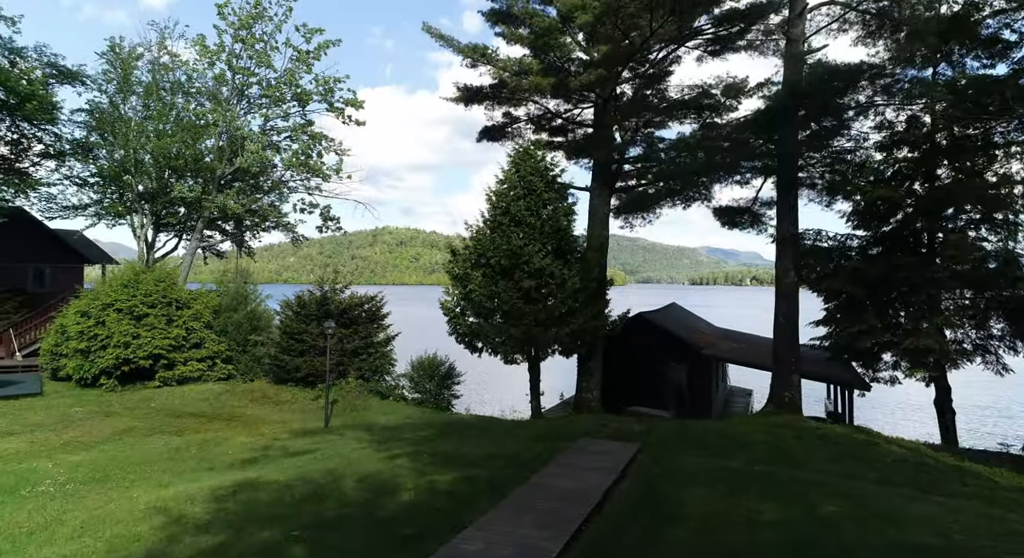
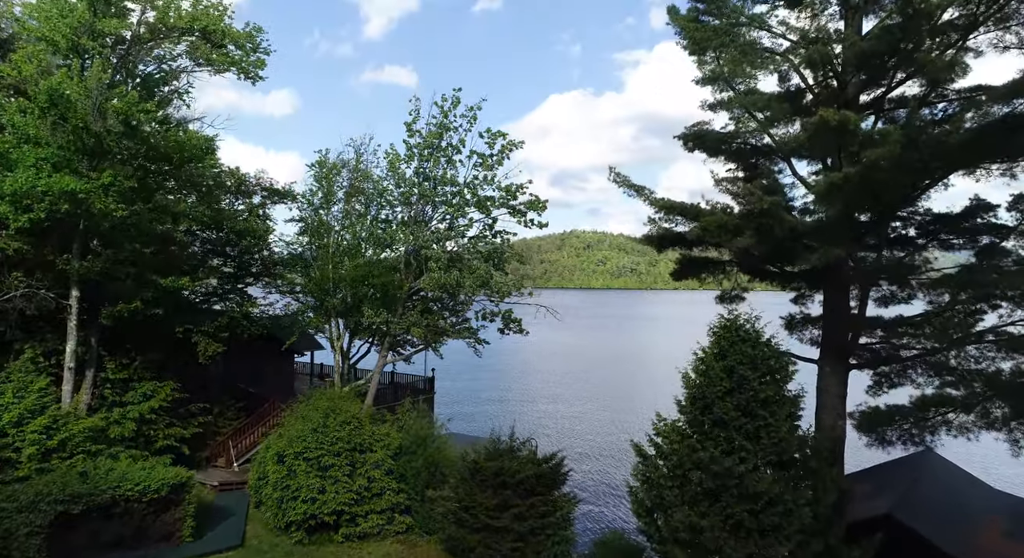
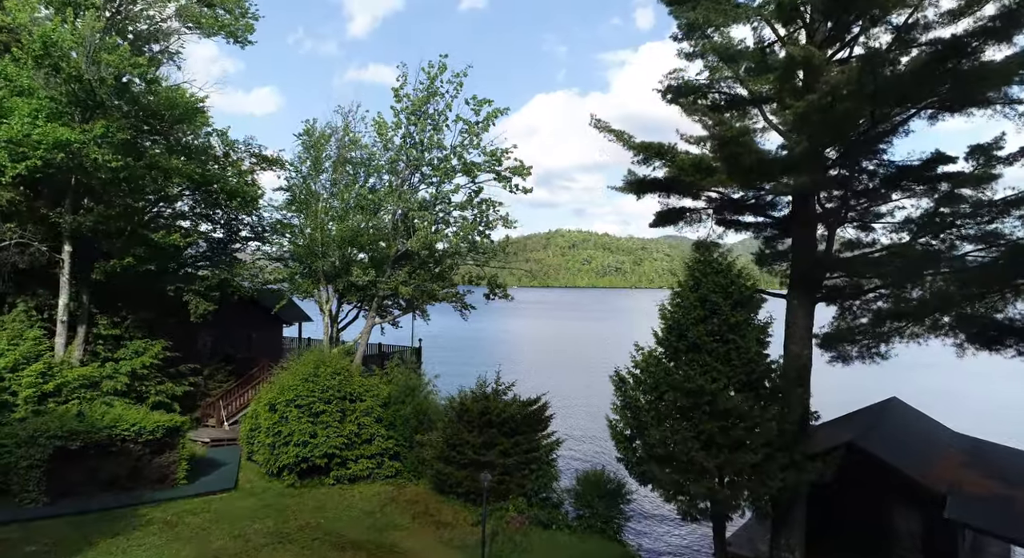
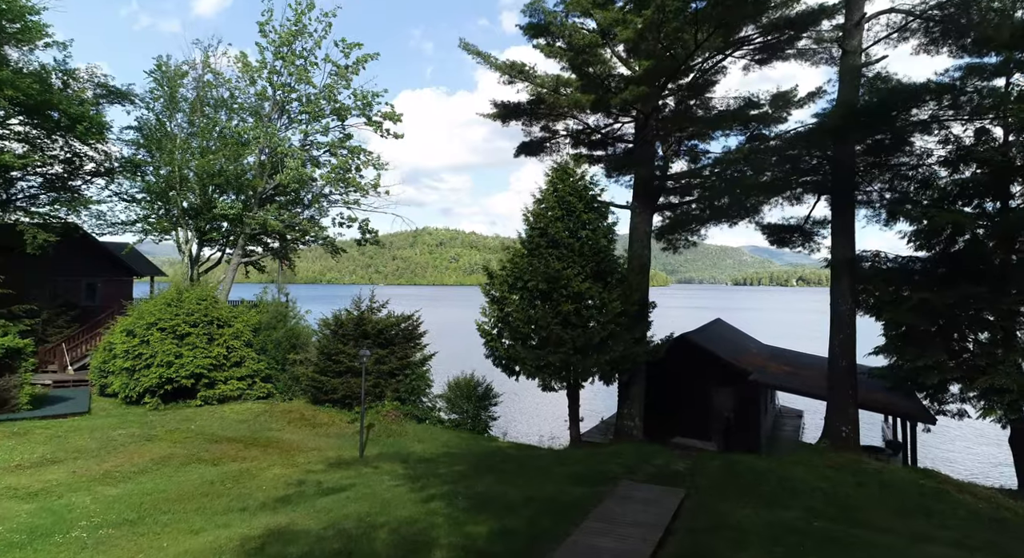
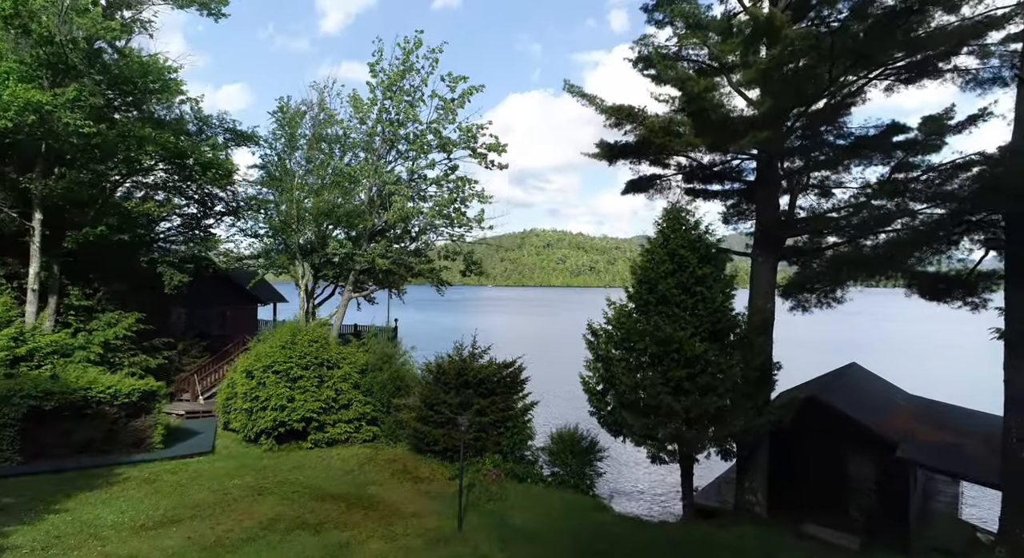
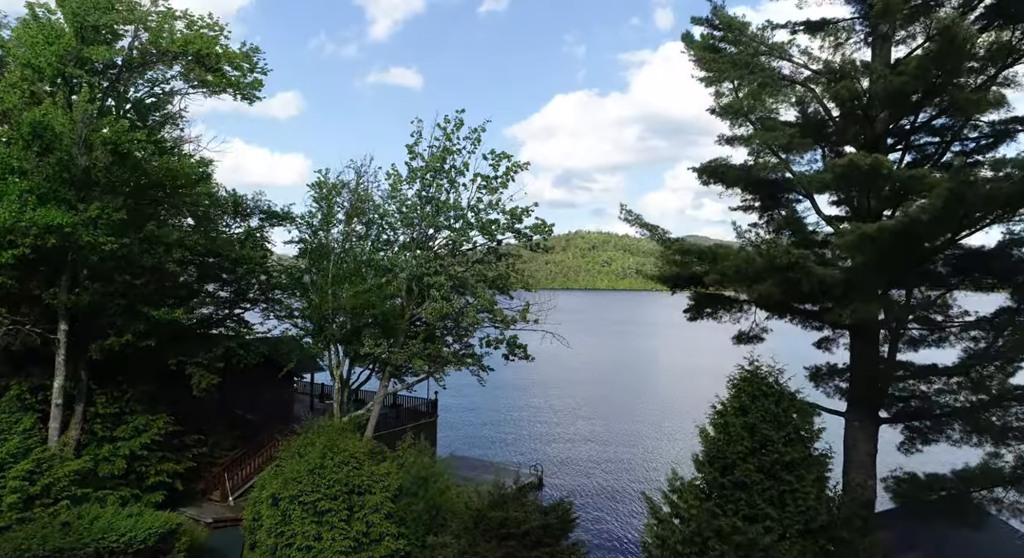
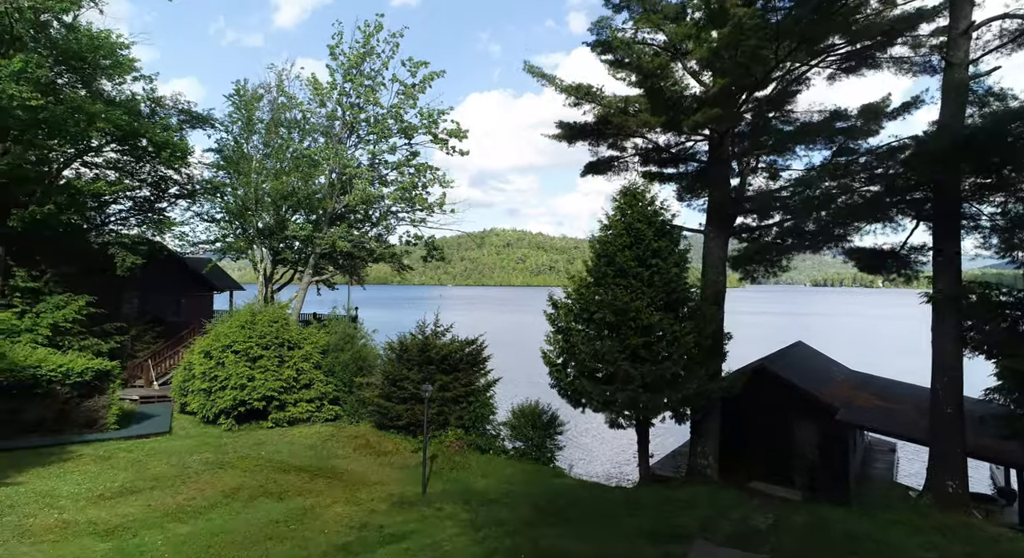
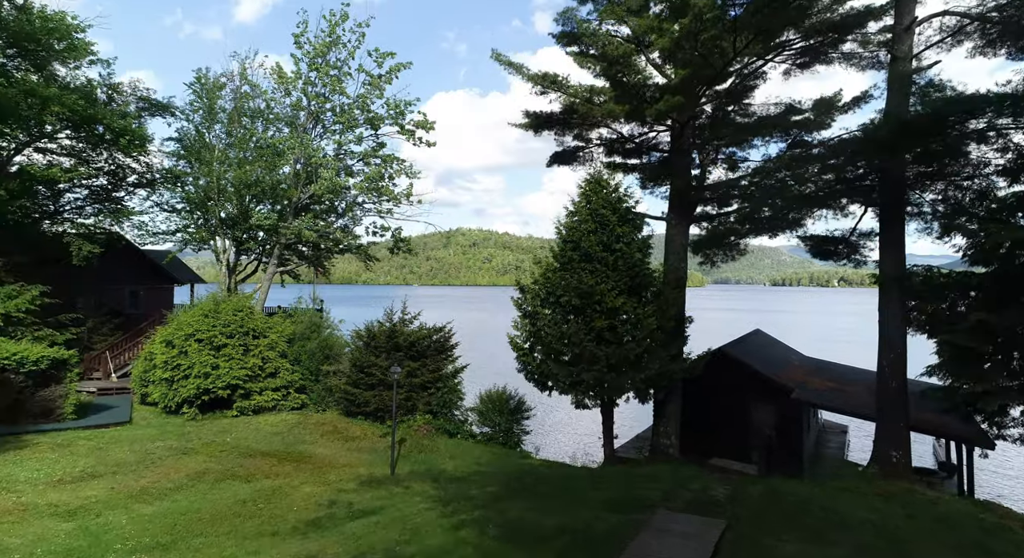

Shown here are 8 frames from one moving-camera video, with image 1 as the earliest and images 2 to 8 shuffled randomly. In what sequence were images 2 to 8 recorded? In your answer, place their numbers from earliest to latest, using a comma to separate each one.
4, 8, 7, 5, 3, 2, 6
